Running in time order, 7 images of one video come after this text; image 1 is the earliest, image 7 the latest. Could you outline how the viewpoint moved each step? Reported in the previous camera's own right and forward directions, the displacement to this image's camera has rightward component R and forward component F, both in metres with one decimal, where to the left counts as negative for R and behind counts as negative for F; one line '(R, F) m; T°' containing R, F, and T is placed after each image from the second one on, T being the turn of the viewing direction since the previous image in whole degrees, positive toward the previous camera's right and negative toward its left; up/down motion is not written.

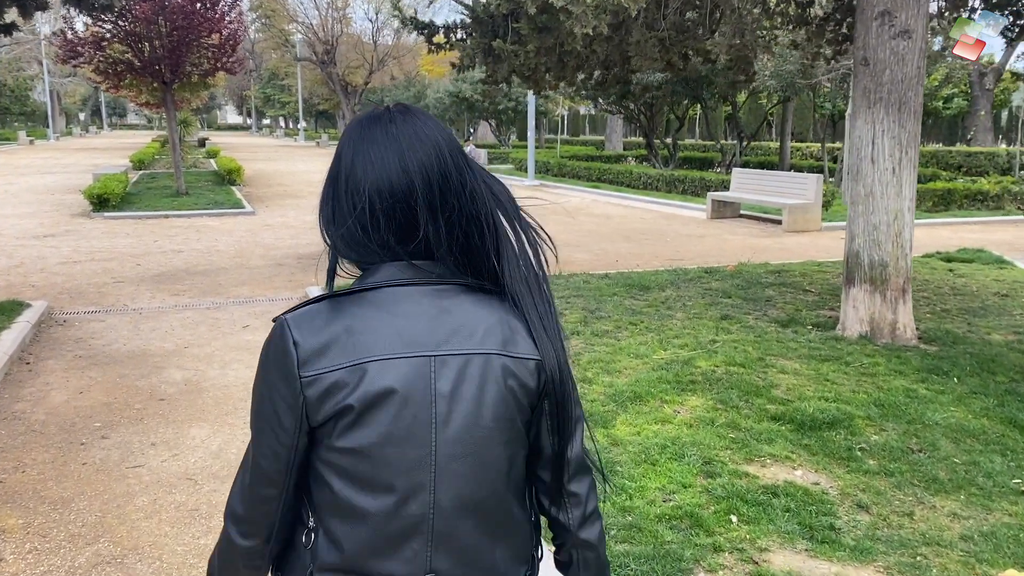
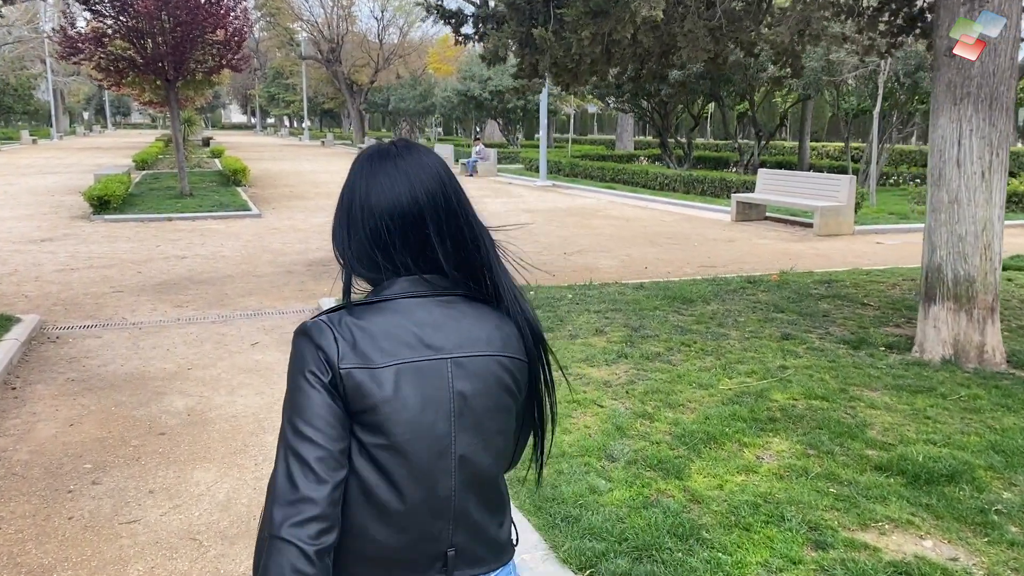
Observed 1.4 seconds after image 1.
(-0.2, +0.6) m; 0°
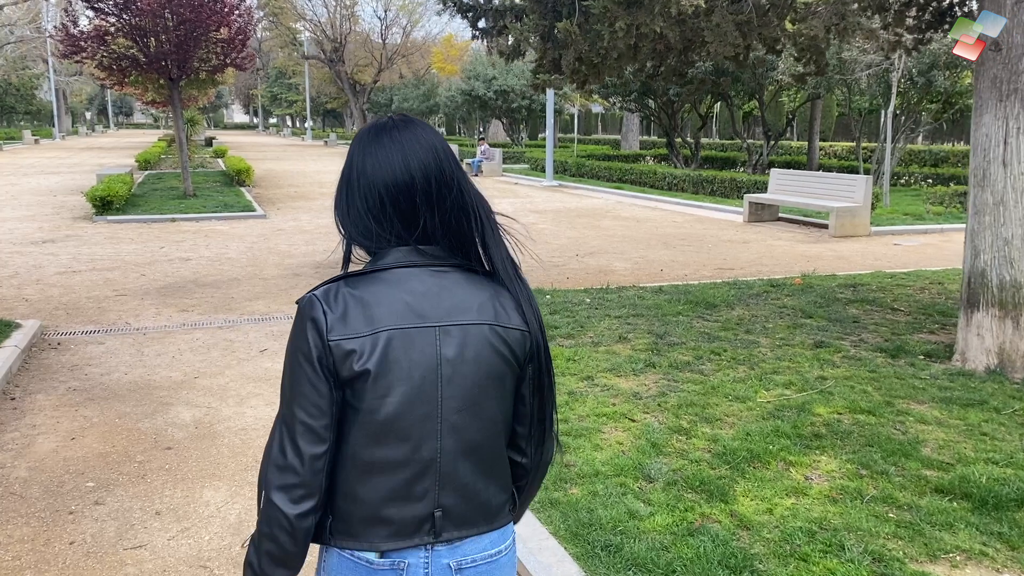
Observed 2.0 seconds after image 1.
(-0.1, +0.3) m; 0°
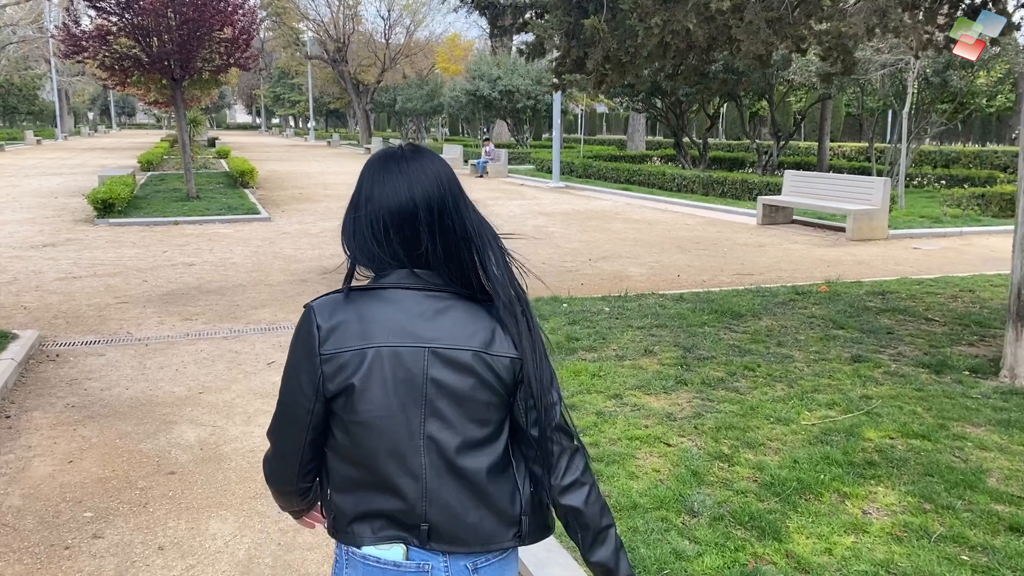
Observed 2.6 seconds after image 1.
(-0.1, +0.3) m; 0°
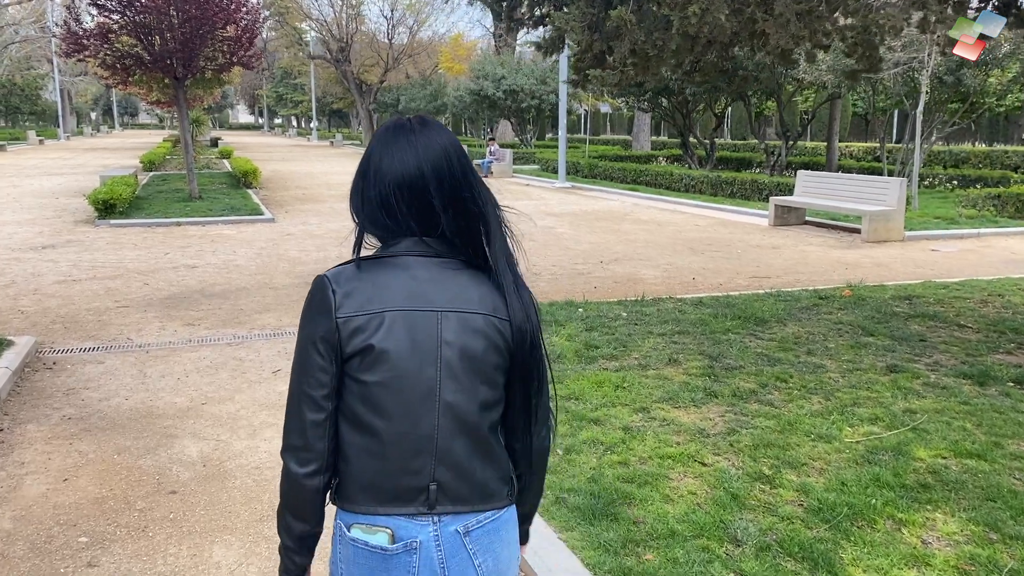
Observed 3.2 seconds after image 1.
(-0.1, +0.3) m; 0°
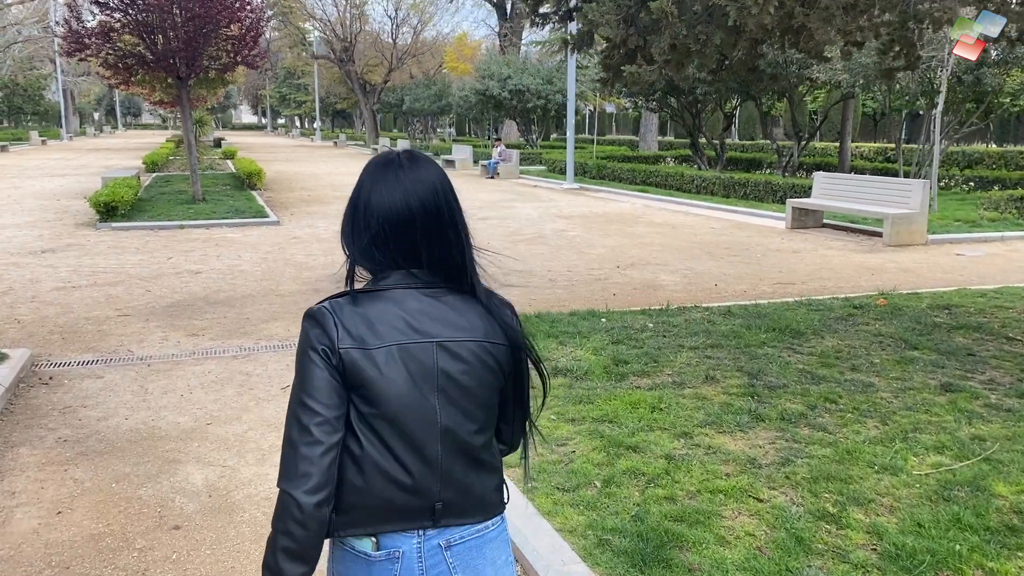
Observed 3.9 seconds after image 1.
(-0.1, +0.3) m; 0°
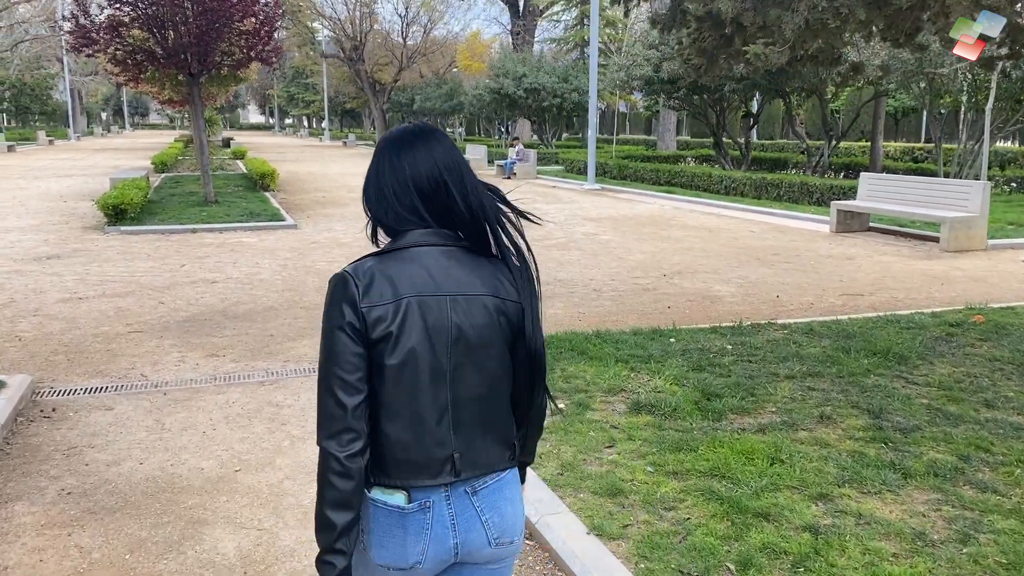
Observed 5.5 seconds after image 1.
(-0.3, +0.7) m; 0°
